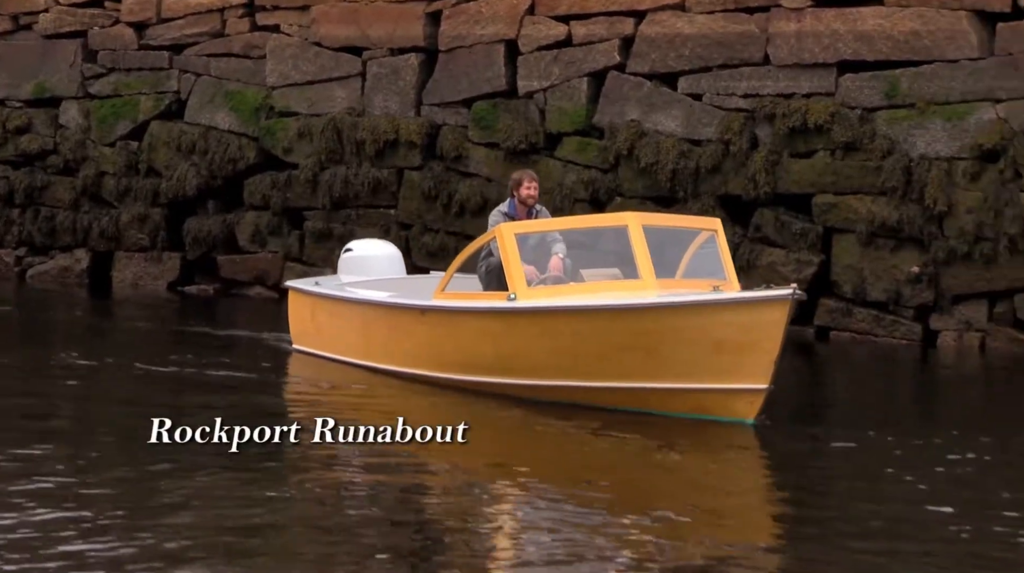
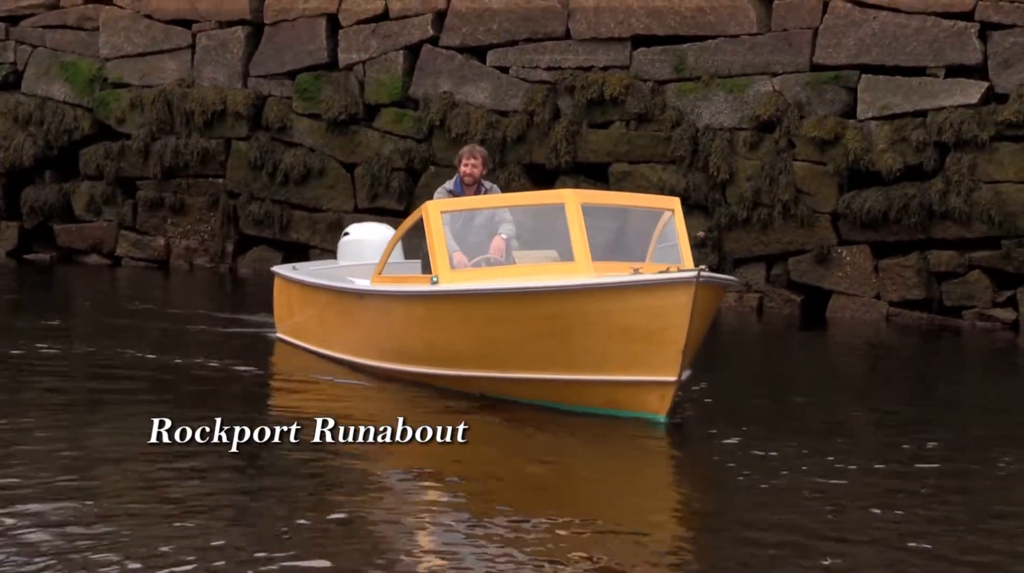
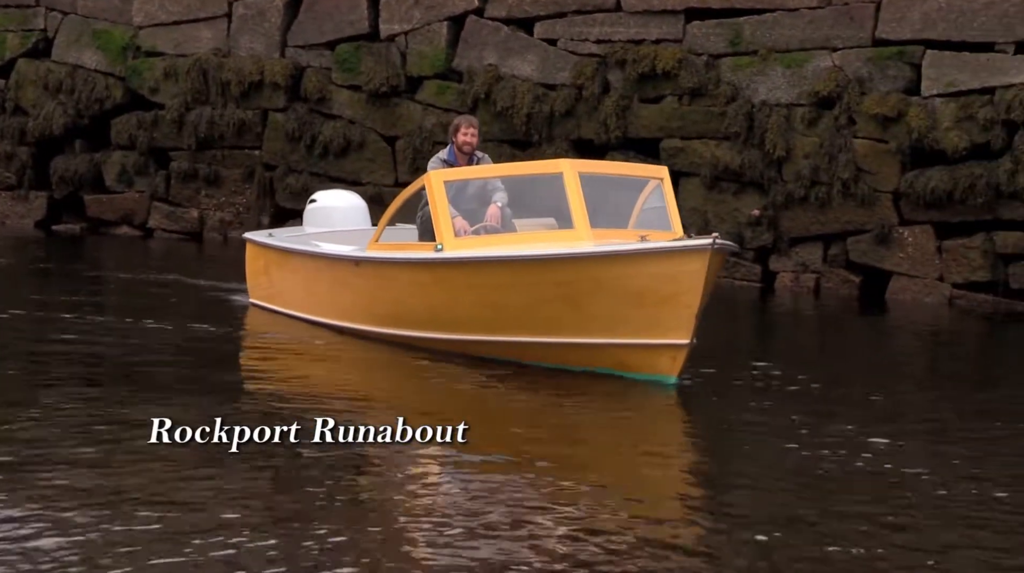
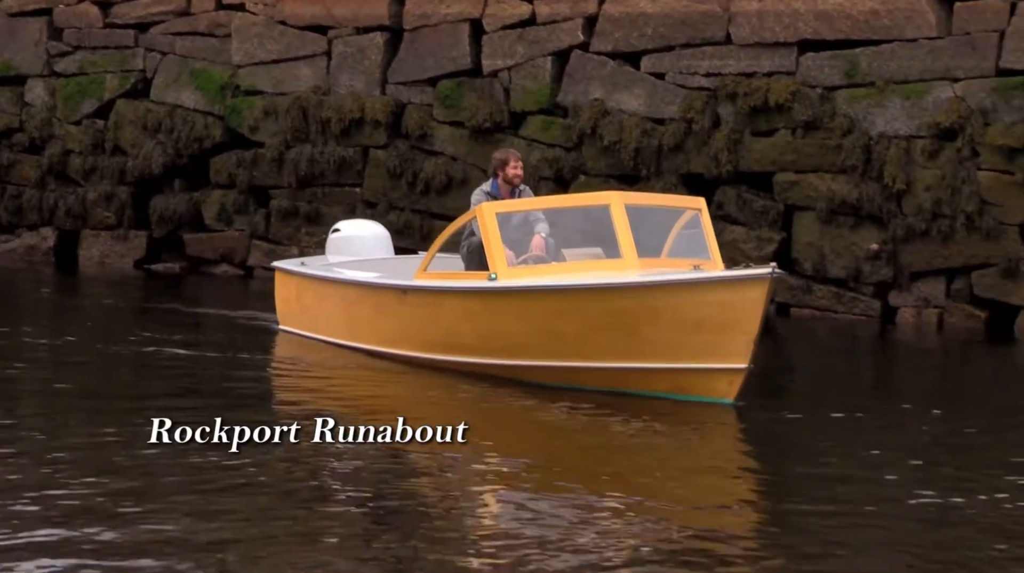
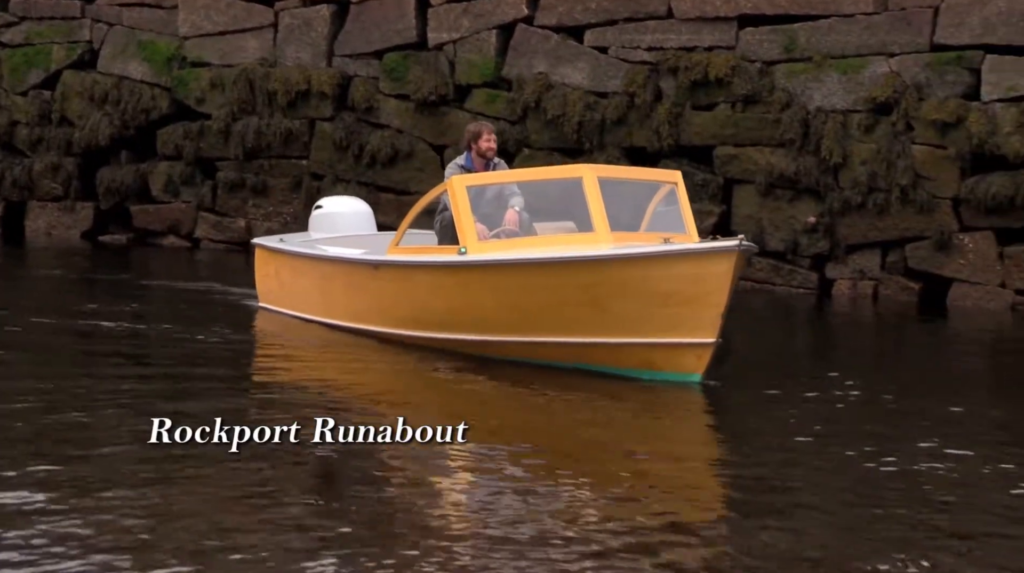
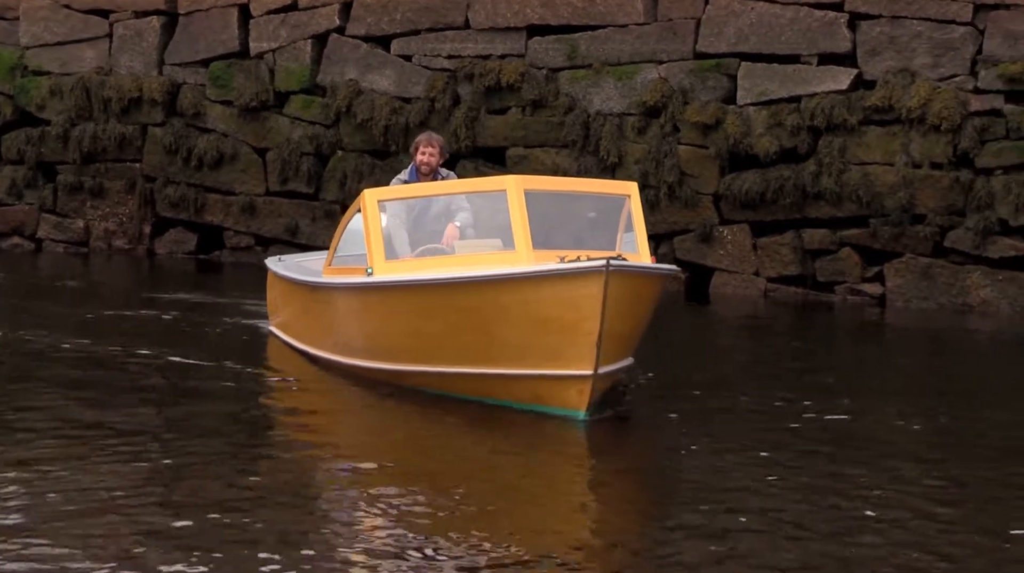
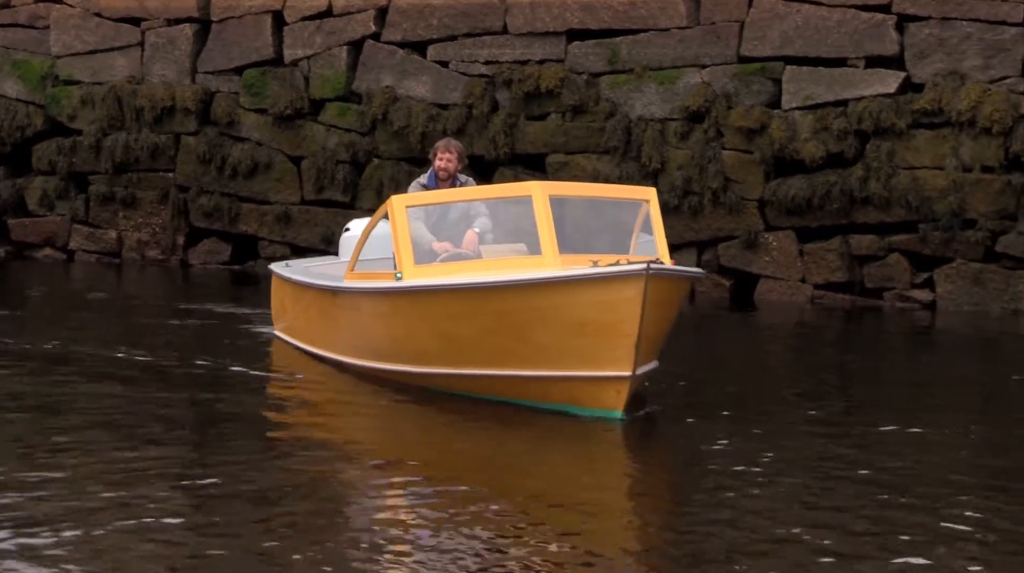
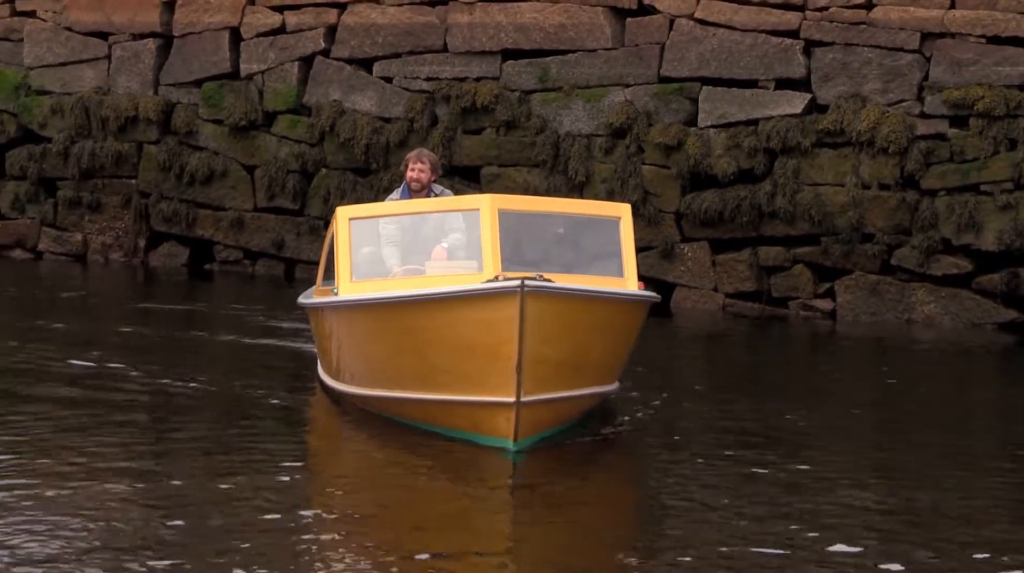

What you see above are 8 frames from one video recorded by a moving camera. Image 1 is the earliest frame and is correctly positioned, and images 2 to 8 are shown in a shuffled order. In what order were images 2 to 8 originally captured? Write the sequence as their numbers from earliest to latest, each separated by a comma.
4, 5, 3, 2, 7, 6, 8
